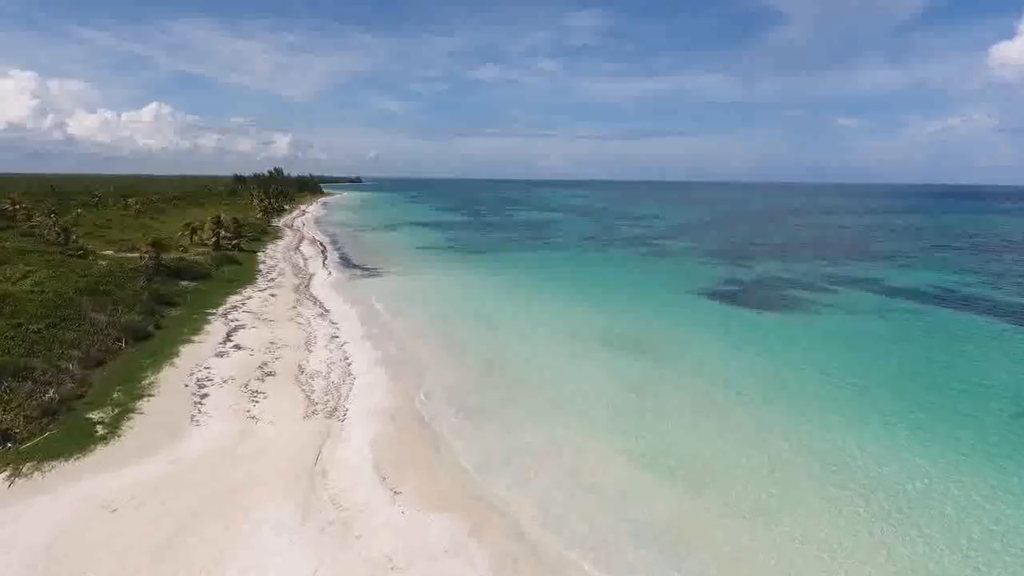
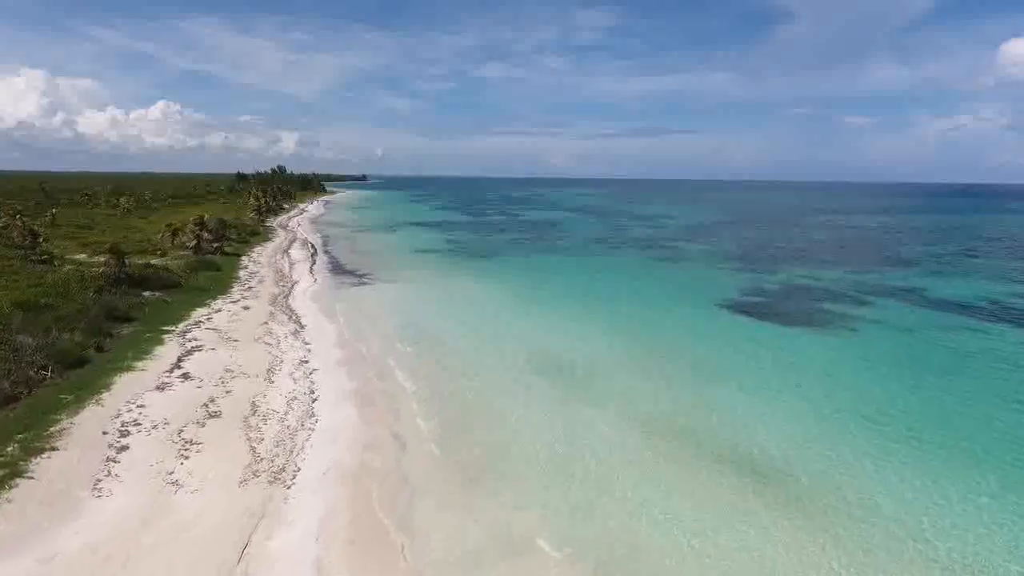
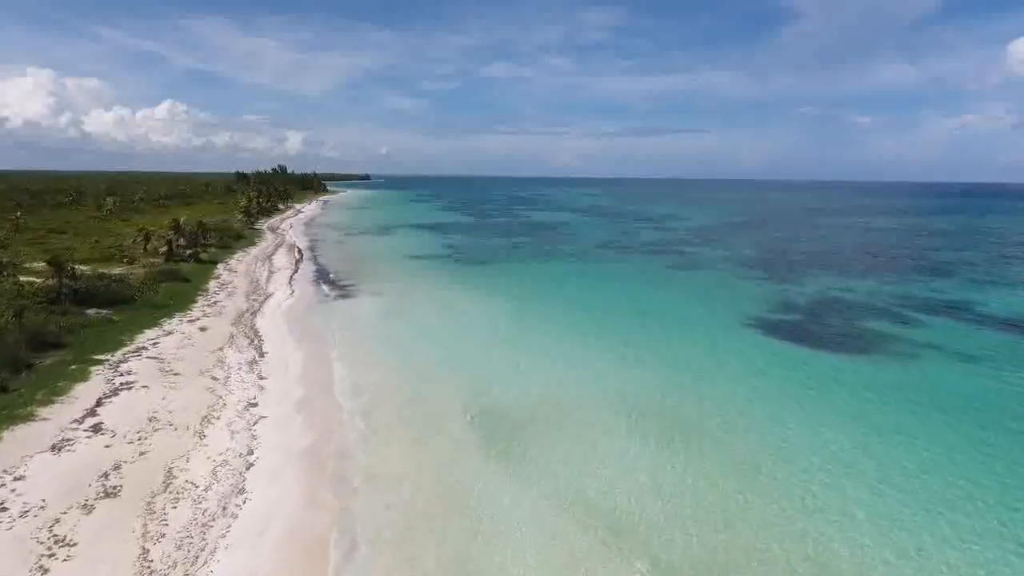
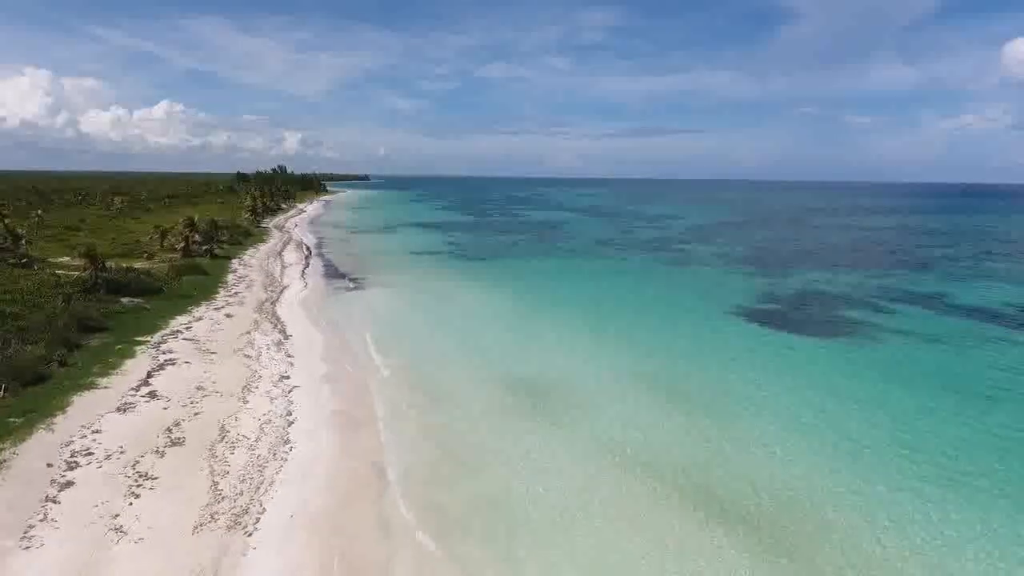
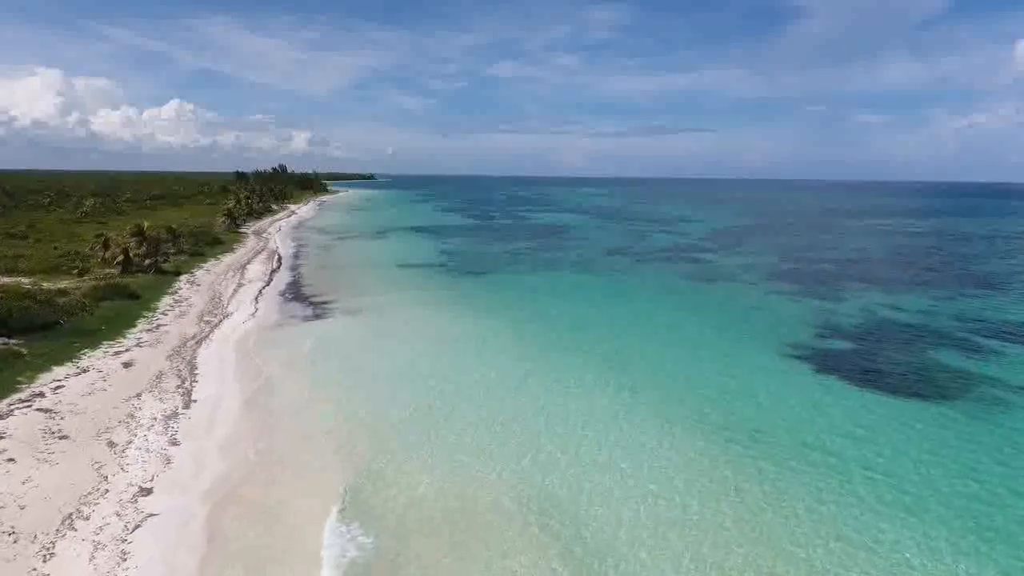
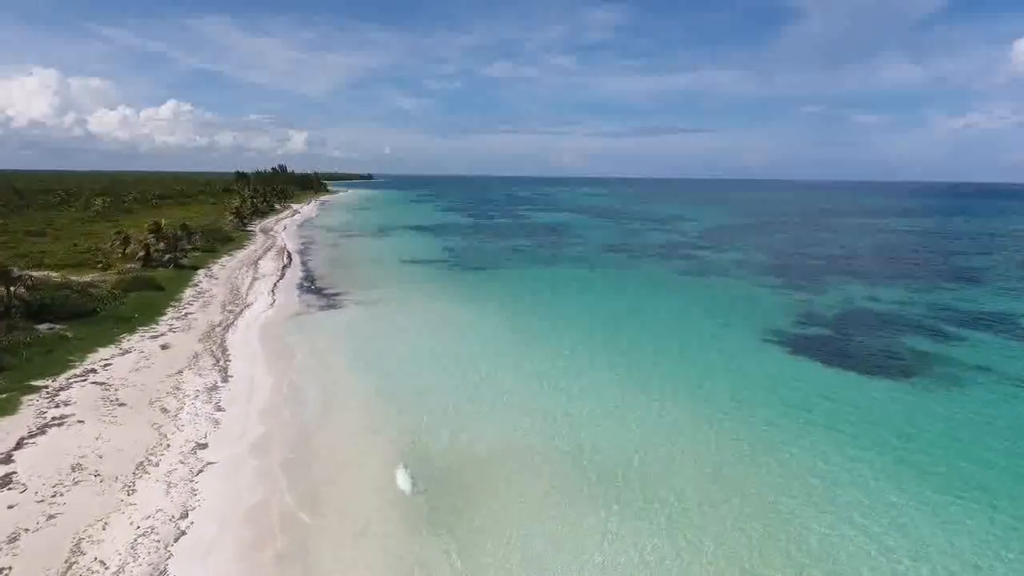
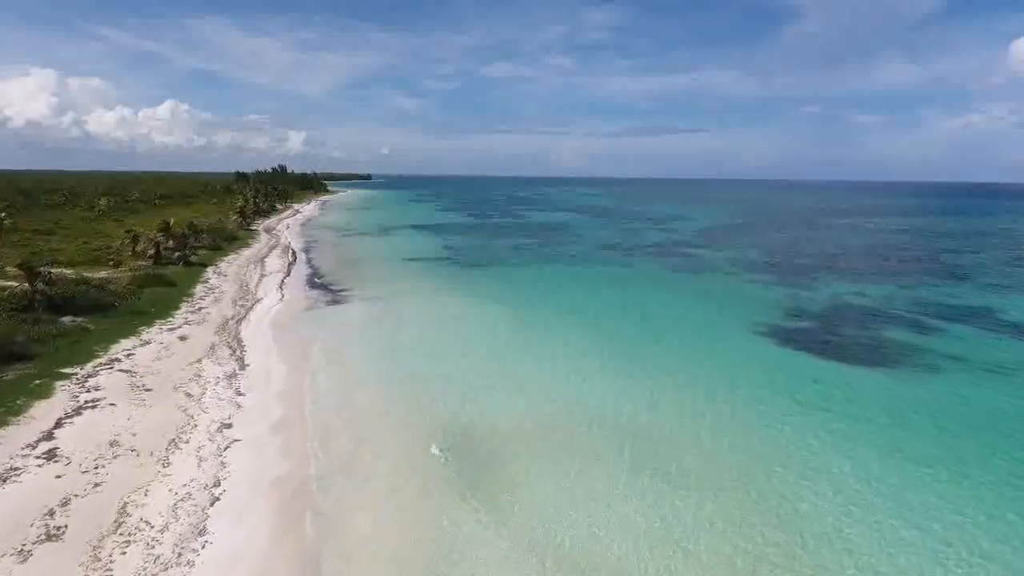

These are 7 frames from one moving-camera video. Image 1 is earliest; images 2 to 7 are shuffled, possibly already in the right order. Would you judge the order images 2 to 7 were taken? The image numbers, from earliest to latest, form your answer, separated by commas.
2, 4, 3, 7, 6, 5
